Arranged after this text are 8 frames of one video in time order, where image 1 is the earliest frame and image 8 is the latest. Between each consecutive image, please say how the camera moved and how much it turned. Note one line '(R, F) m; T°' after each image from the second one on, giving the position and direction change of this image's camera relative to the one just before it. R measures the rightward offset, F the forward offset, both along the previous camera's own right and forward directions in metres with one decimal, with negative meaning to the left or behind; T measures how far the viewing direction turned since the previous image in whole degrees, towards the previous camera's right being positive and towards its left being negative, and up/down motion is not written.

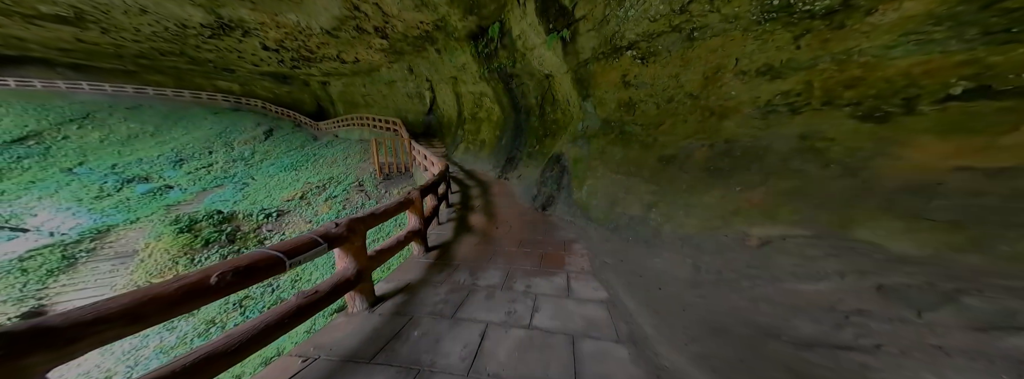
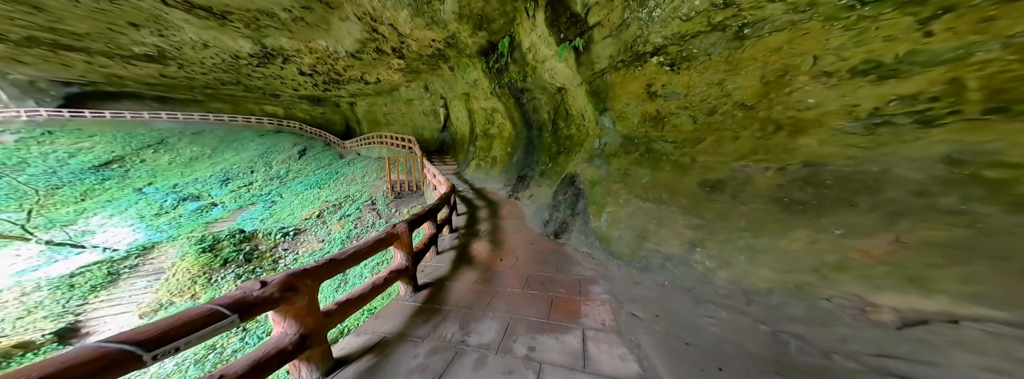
(0.0, +0.4) m; -2°
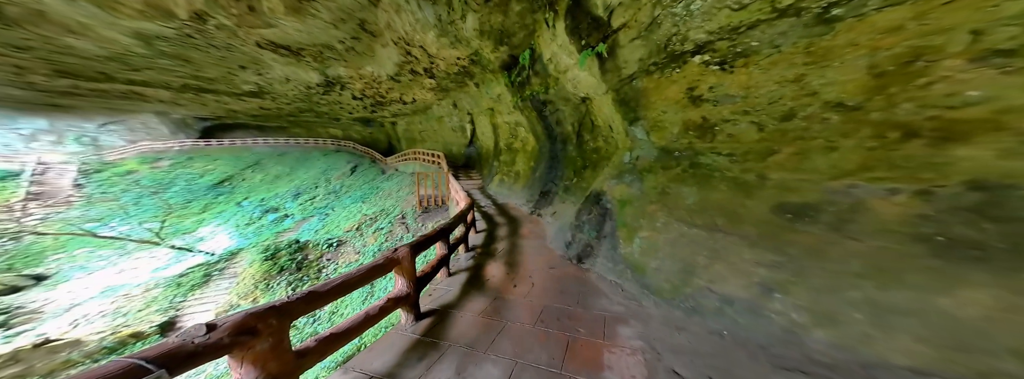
(0.0, +0.3) m; -3°
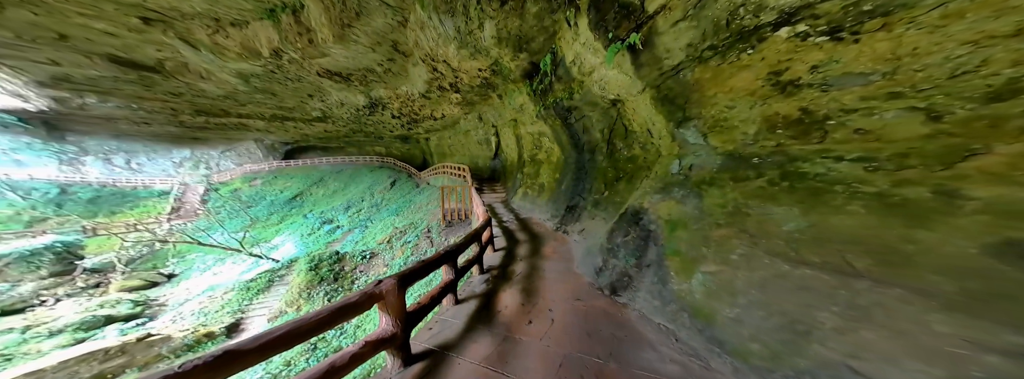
(0.0, +0.4) m; -4°
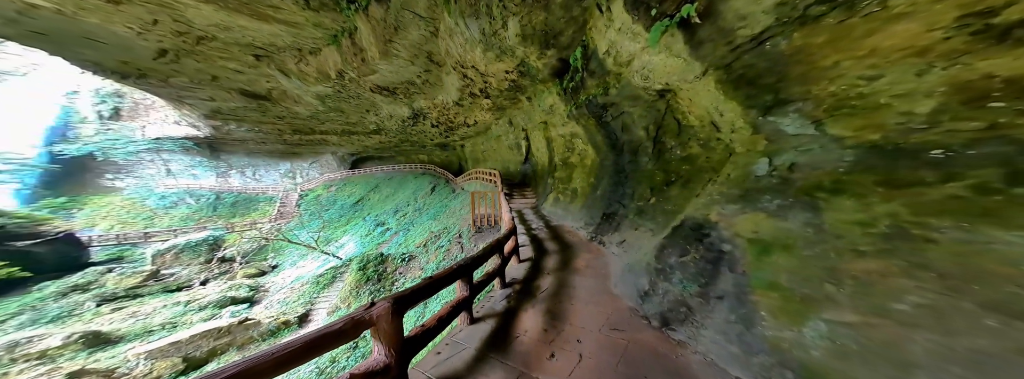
(0.0, +0.4) m; -7°
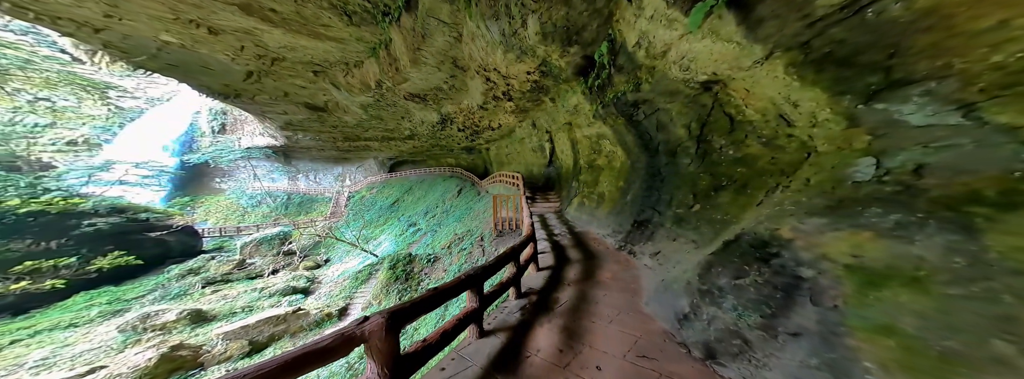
(0.0, +0.2) m; -5°
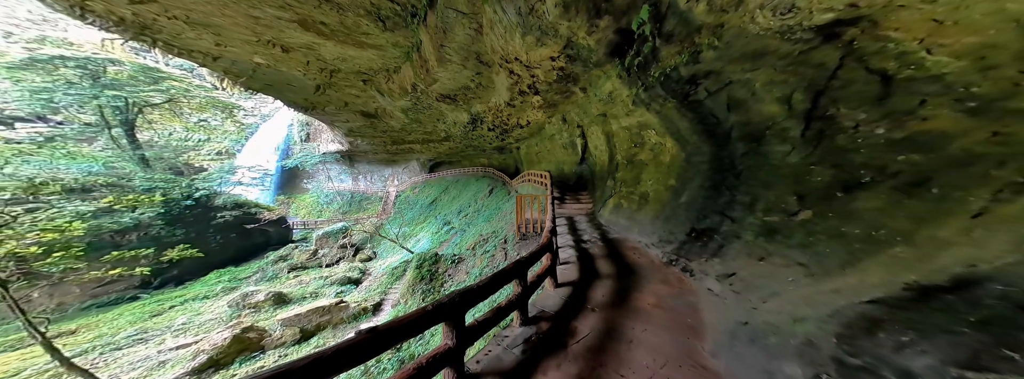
(+0.1, +0.7) m; -7°
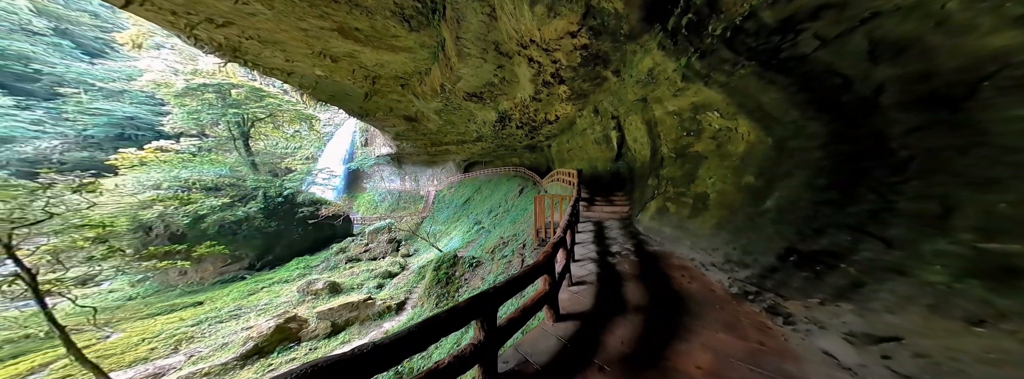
(+0.3, +1.0) m; -7°
